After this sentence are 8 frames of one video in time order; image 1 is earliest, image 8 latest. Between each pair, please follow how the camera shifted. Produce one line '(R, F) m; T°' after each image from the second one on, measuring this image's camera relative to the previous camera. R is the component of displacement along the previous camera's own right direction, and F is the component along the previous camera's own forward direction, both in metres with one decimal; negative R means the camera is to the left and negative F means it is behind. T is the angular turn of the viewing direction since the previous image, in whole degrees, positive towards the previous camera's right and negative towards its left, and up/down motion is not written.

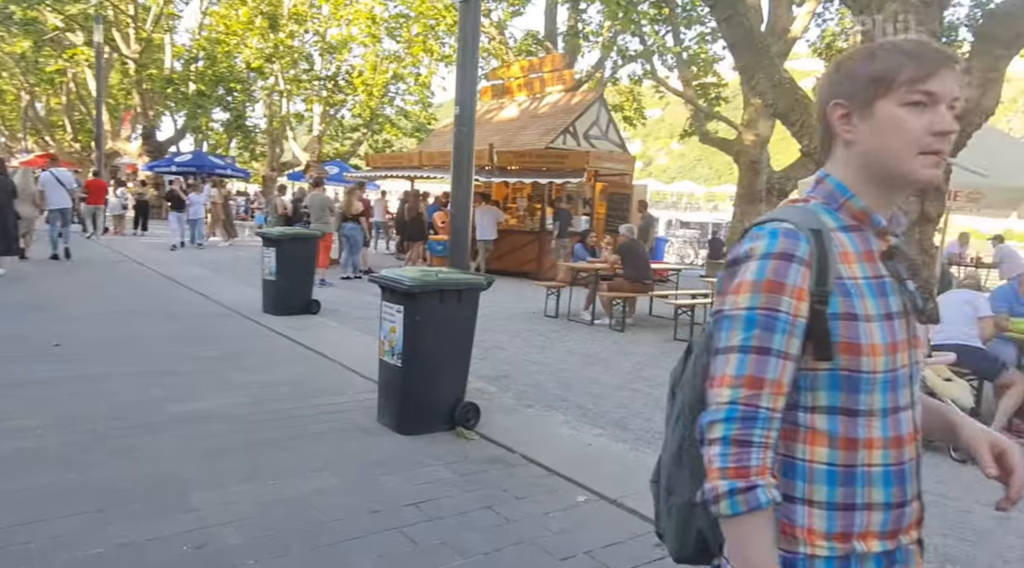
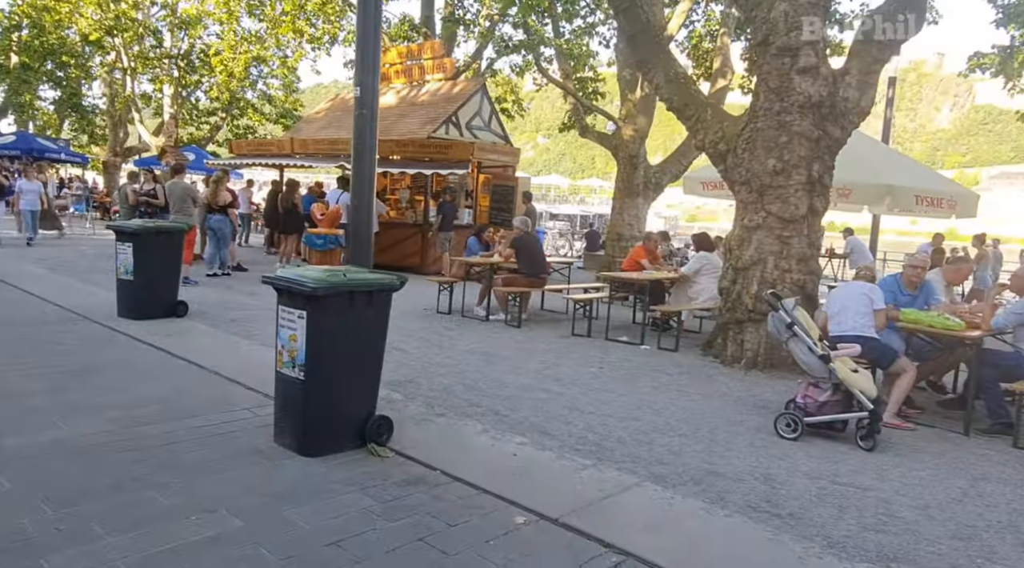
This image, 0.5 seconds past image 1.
(-0.3, +0.4) m; +10°
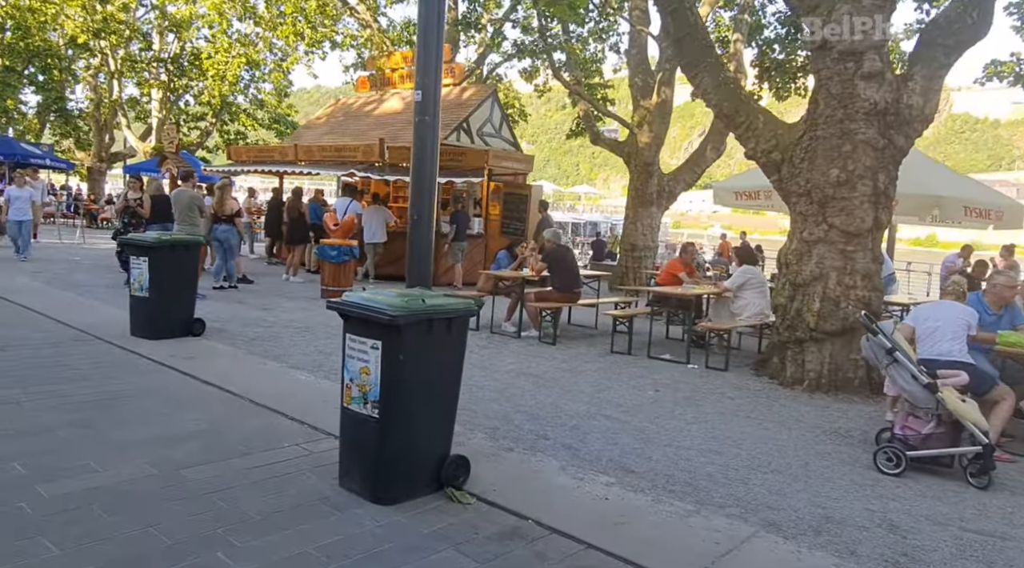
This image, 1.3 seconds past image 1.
(-0.6, +0.5) m; +1°
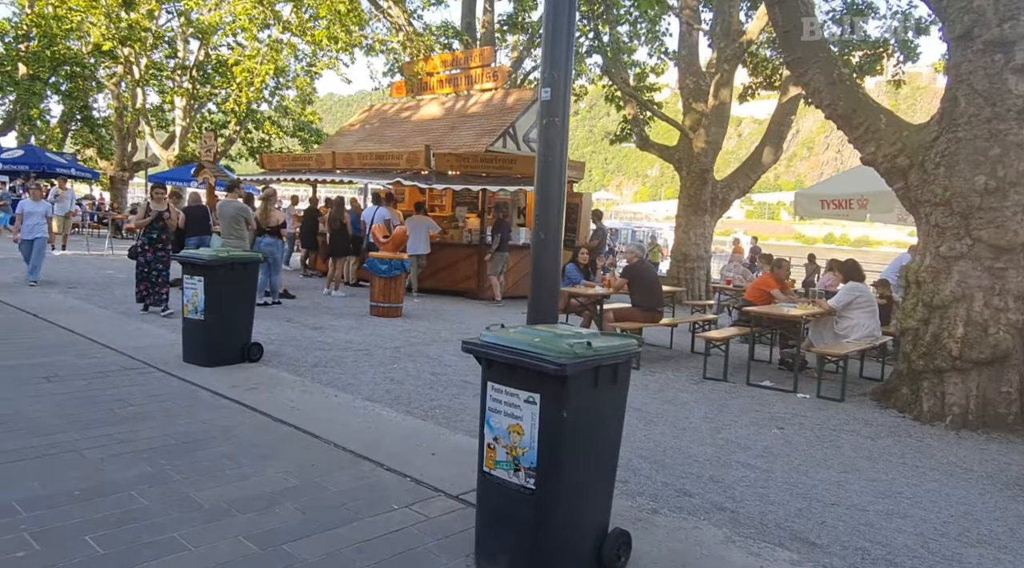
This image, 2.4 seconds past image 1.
(-0.7, +0.8) m; -1°
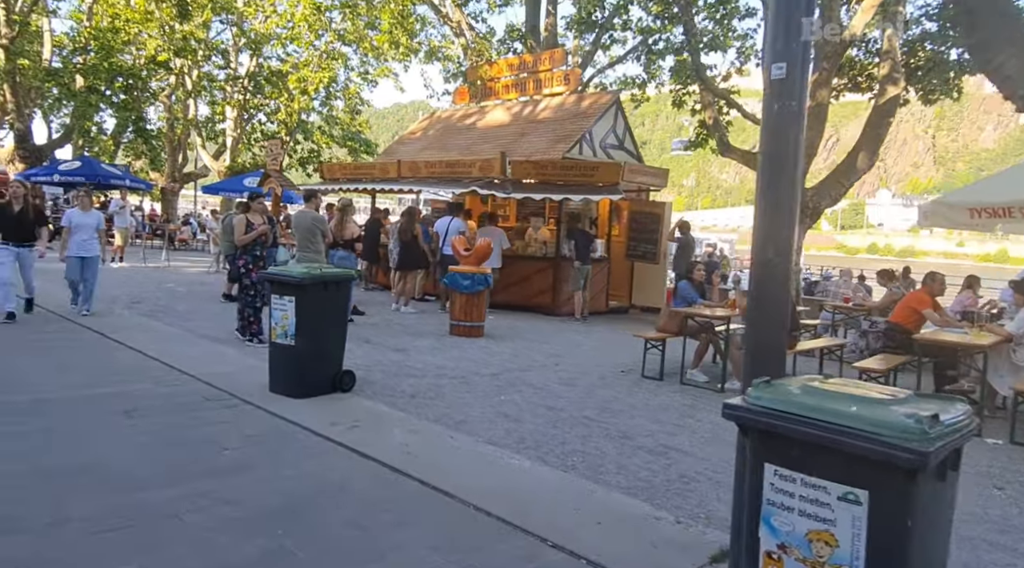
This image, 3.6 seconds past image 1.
(-0.8, +0.9) m; -3°
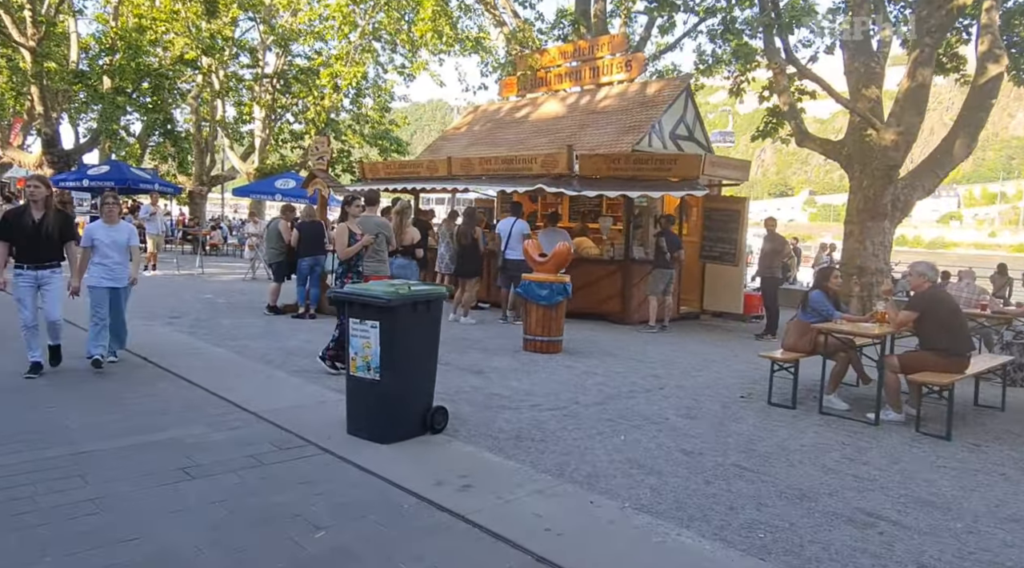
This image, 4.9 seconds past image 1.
(-0.8, +1.2) m; -2°
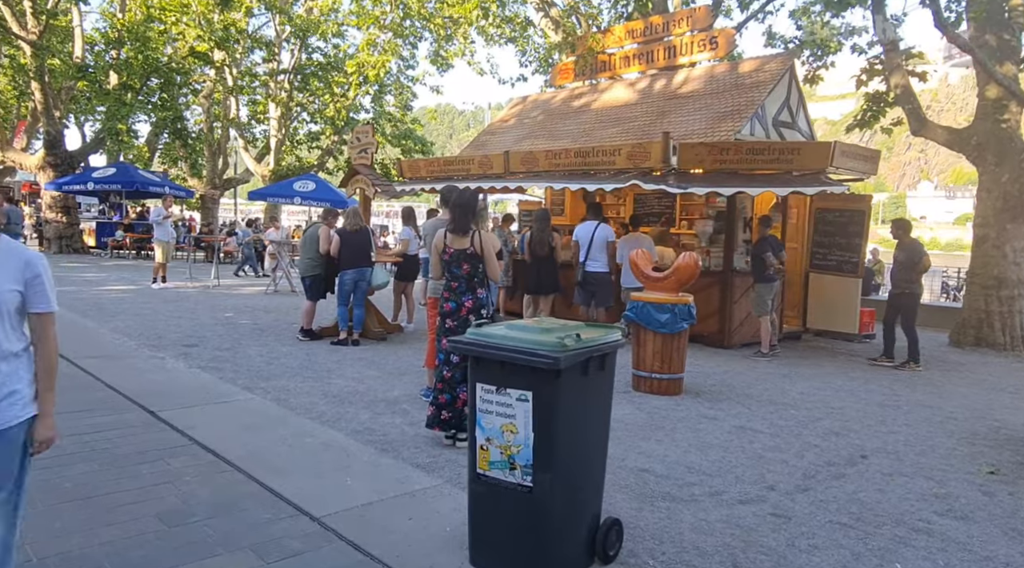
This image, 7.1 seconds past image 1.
(-1.0, +2.2) m; -1°
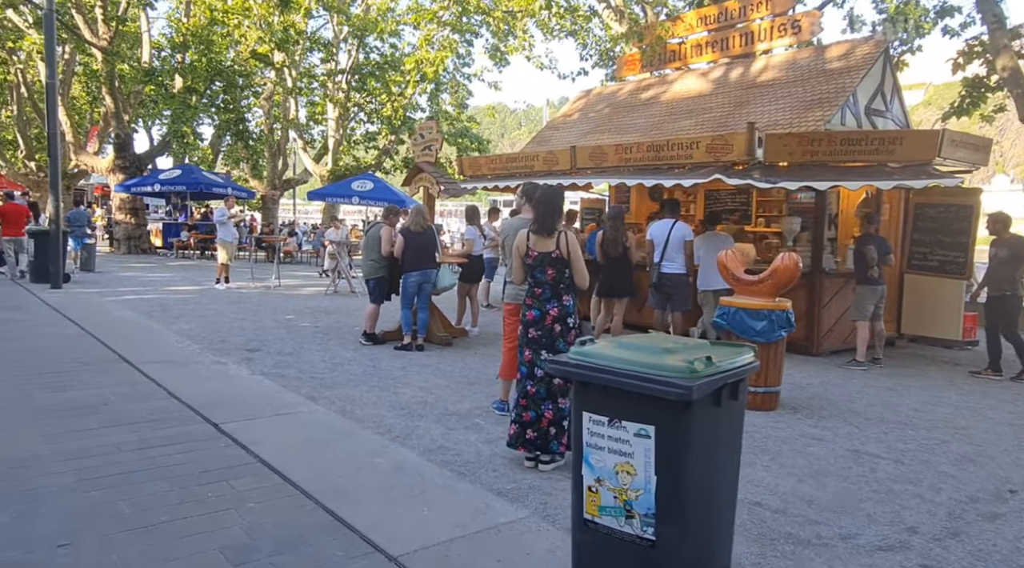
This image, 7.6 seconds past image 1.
(-0.2, +0.6) m; -4°
